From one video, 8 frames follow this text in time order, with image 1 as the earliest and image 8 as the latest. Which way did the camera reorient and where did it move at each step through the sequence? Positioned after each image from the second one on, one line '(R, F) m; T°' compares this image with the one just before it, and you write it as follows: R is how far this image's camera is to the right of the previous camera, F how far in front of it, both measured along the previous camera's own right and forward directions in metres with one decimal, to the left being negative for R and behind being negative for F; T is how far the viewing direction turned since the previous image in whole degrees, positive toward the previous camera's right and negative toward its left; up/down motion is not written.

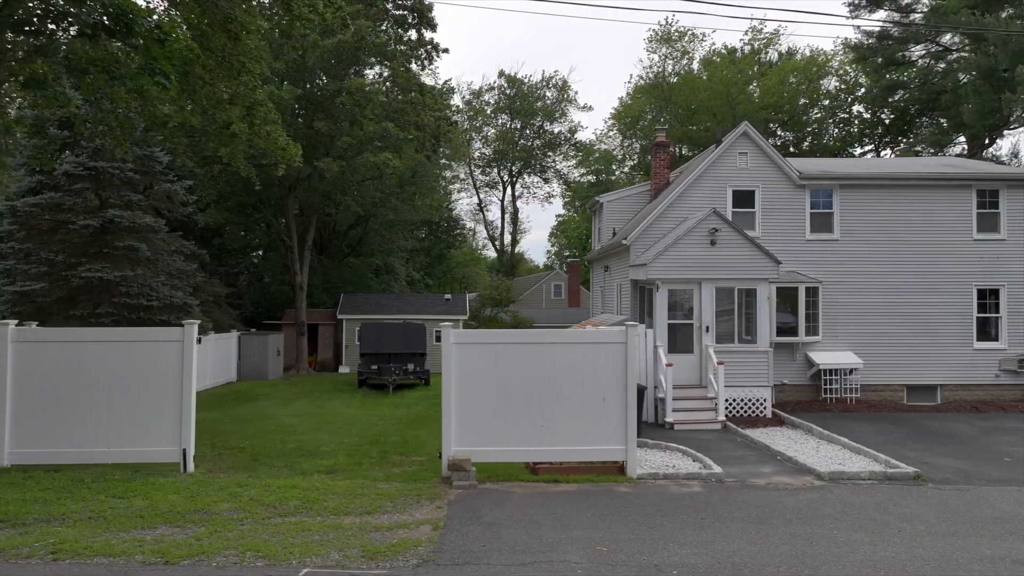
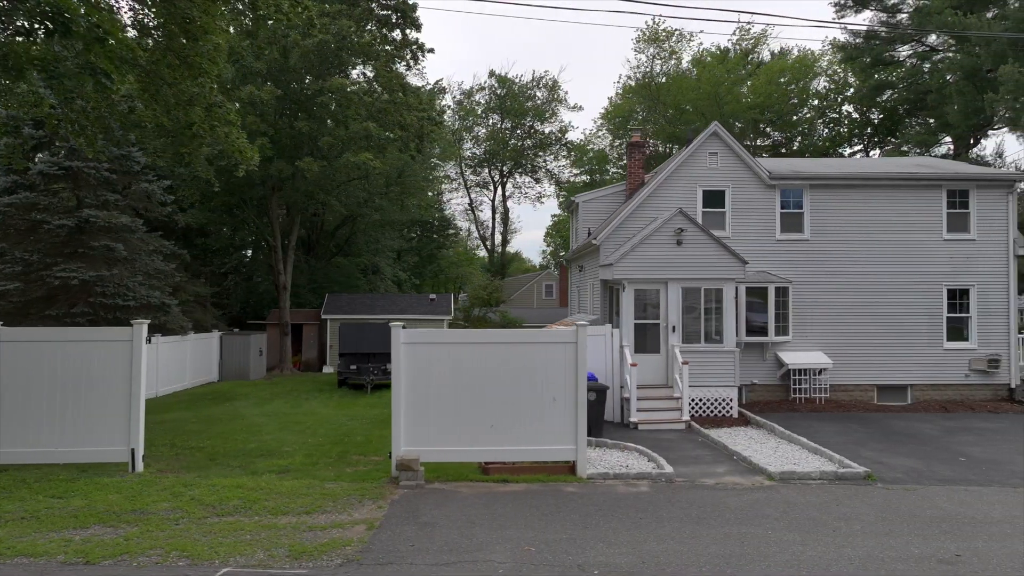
(+0.7, 0.0) m; 0°
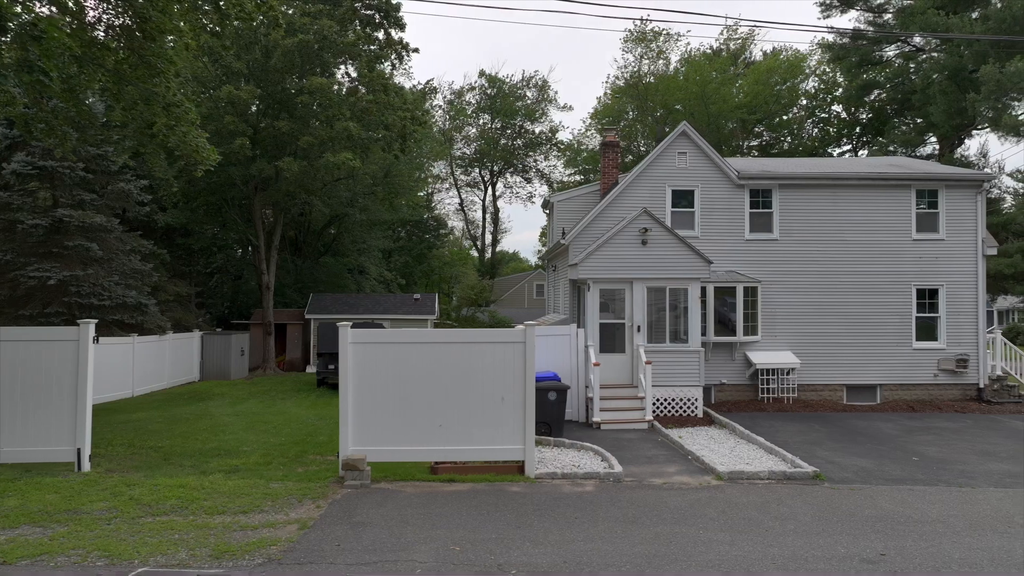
(+0.7, 0.0) m; 0°
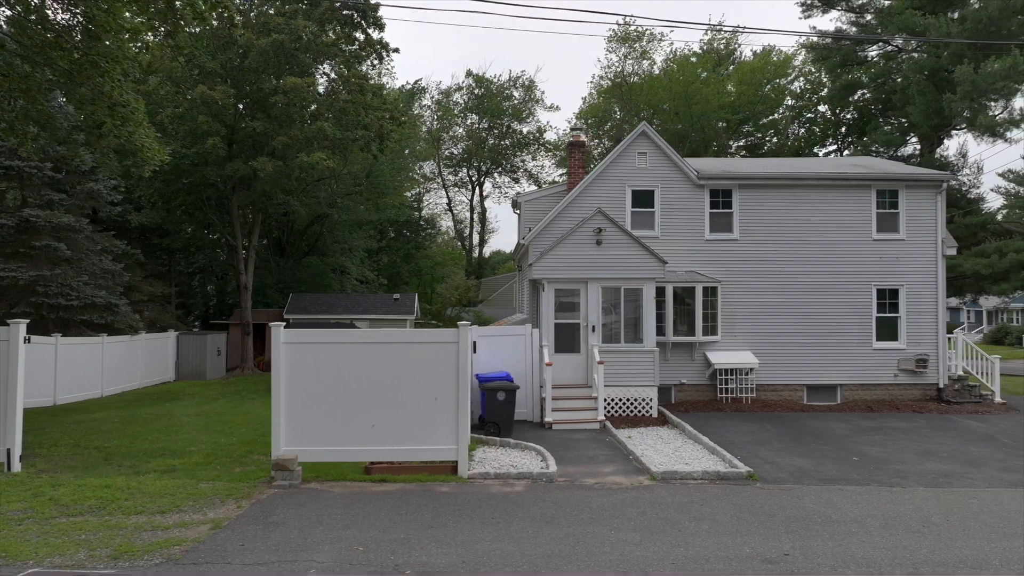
(+0.9, 0.0) m; 0°
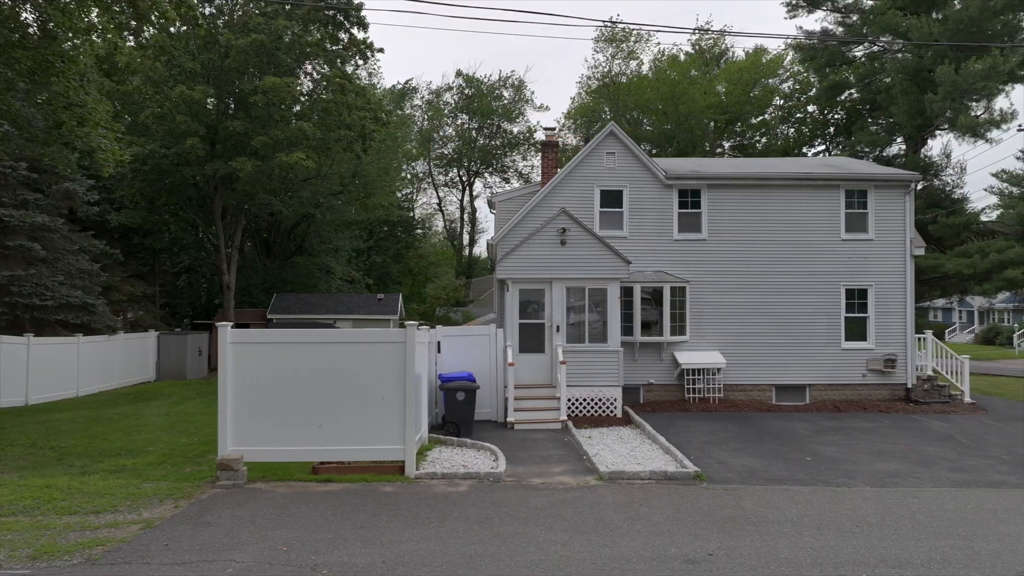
(+0.7, 0.0) m; 0°
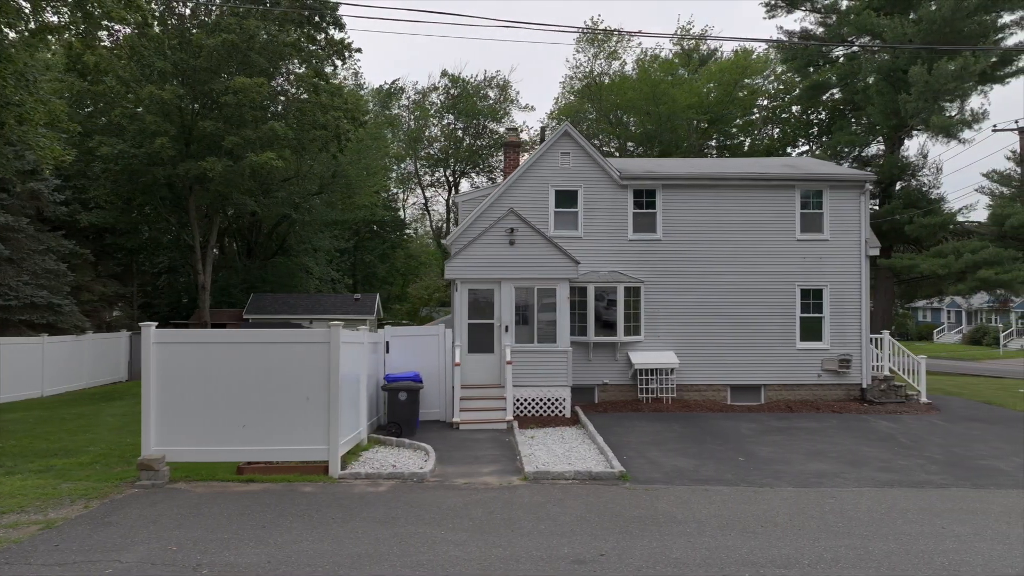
(+1.1, 0.0) m; 0°
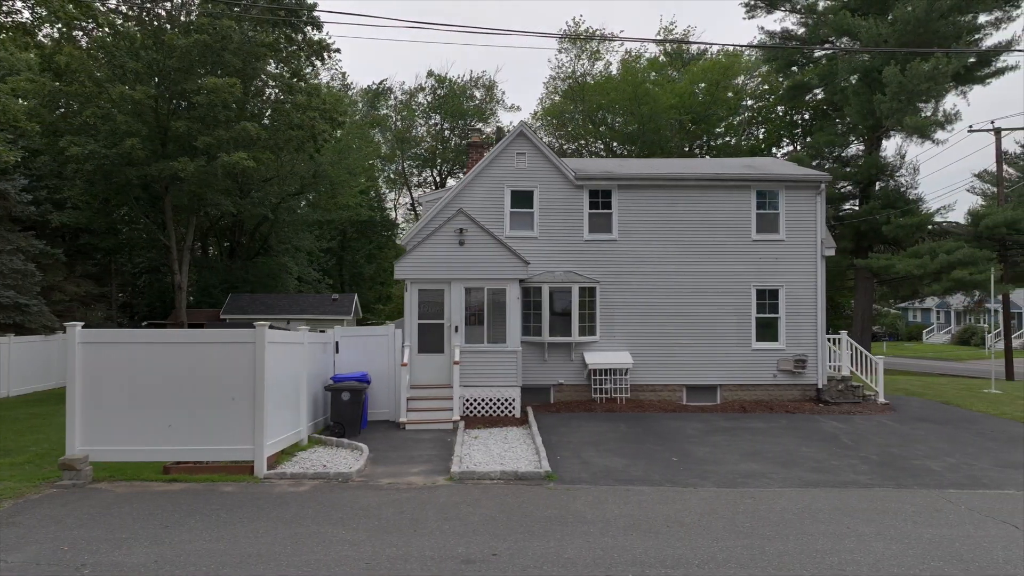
(+1.0, 0.0) m; 0°
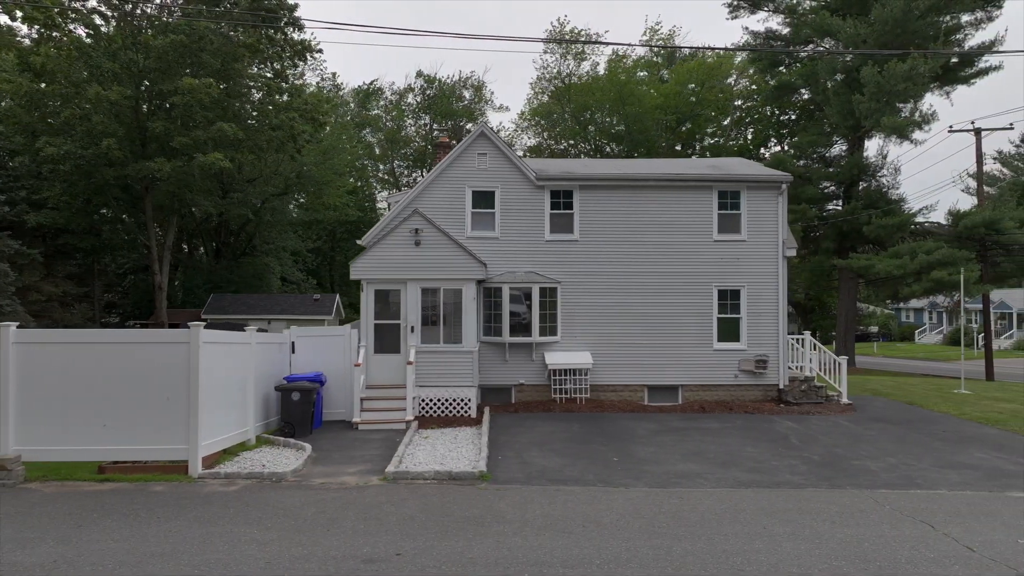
(+1.0, 0.0) m; 0°
